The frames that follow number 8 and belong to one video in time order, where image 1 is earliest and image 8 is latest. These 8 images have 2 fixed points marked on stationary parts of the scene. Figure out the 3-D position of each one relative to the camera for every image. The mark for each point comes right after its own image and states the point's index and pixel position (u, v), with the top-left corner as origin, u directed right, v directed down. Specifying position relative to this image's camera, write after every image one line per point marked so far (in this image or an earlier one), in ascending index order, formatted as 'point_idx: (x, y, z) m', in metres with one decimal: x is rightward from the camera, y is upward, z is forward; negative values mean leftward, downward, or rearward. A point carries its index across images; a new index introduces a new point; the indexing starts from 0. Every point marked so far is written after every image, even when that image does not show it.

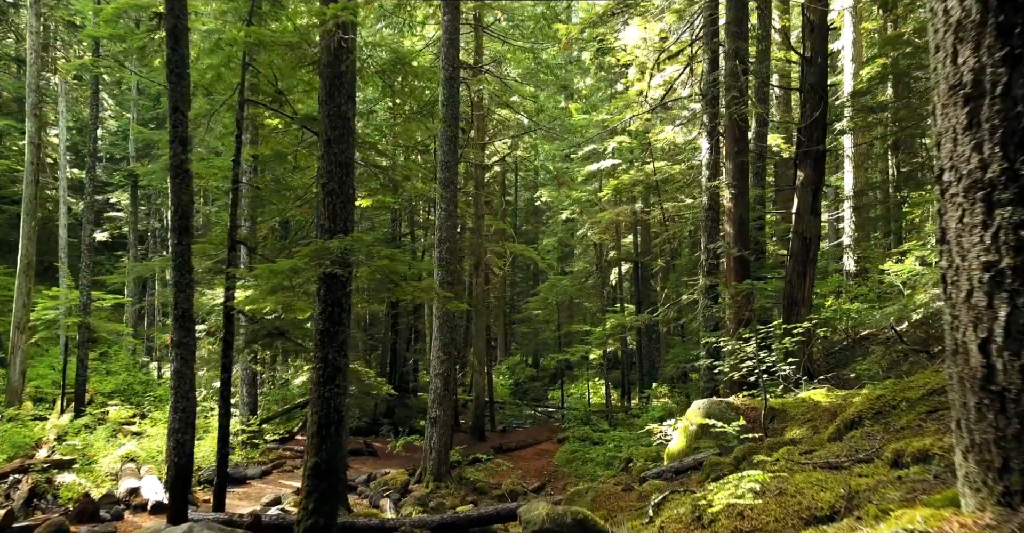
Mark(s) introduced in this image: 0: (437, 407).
0: (-1.6, -2.9, +17.4) m
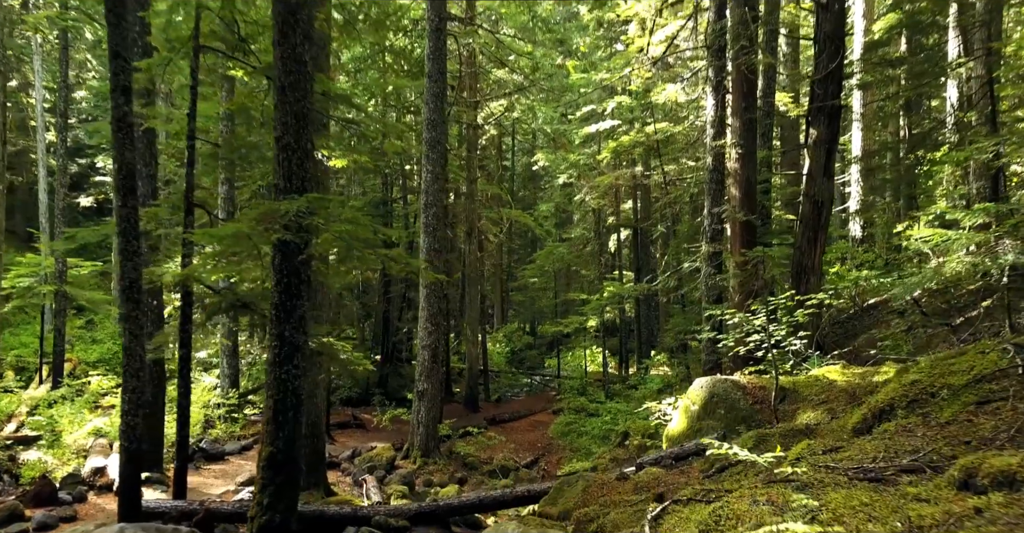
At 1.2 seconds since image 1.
0: (-1.7, -2.3, +16.6) m
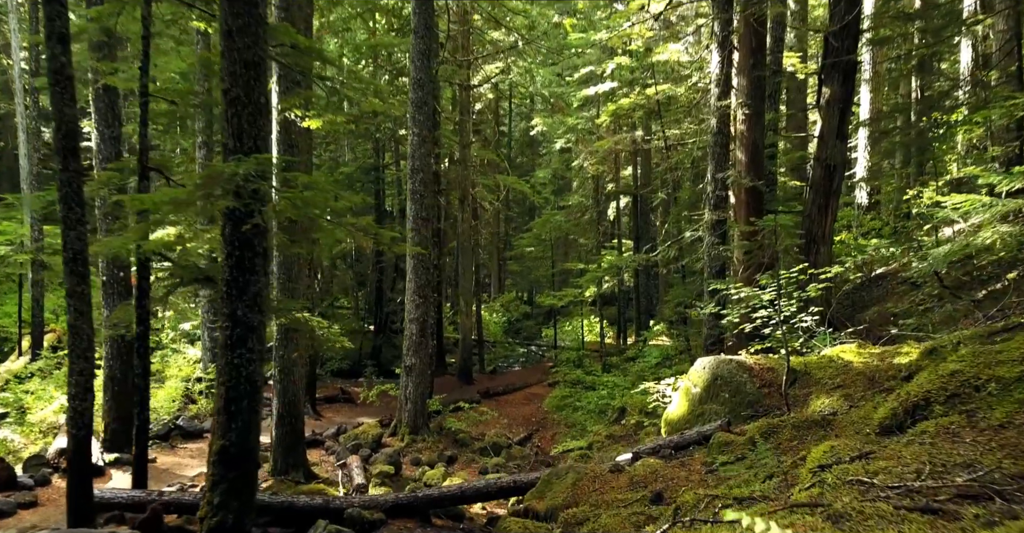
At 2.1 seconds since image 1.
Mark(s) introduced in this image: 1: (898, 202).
0: (-1.9, -1.7, +15.8) m
1: (+8.8, +1.5, +19.1) m
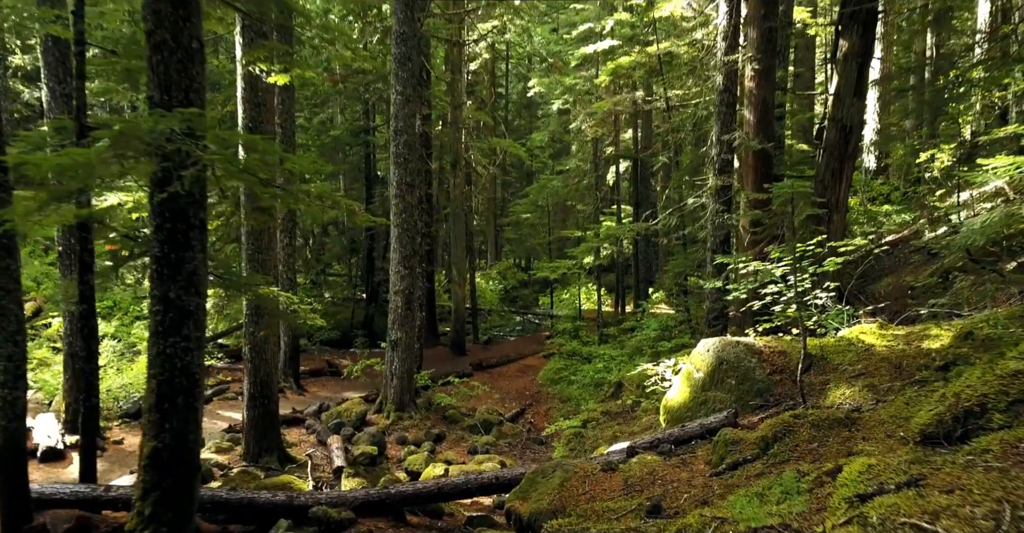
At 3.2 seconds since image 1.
0: (-2.0, -1.1, +15.0) m
1: (+8.6, +2.2, +18.1) m
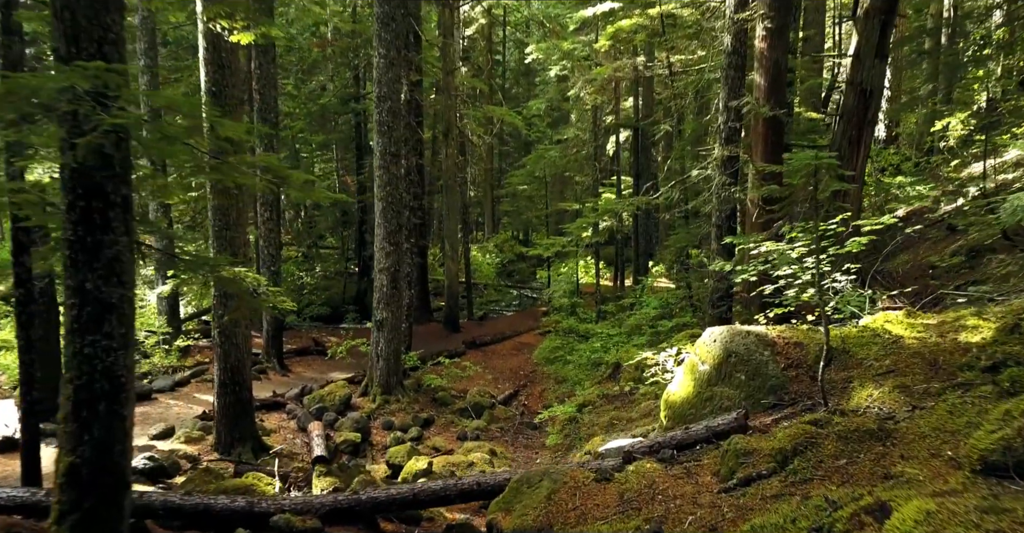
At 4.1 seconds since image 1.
0: (-2.2, -0.7, +14.2) m
1: (+8.5, +2.7, +17.2) m
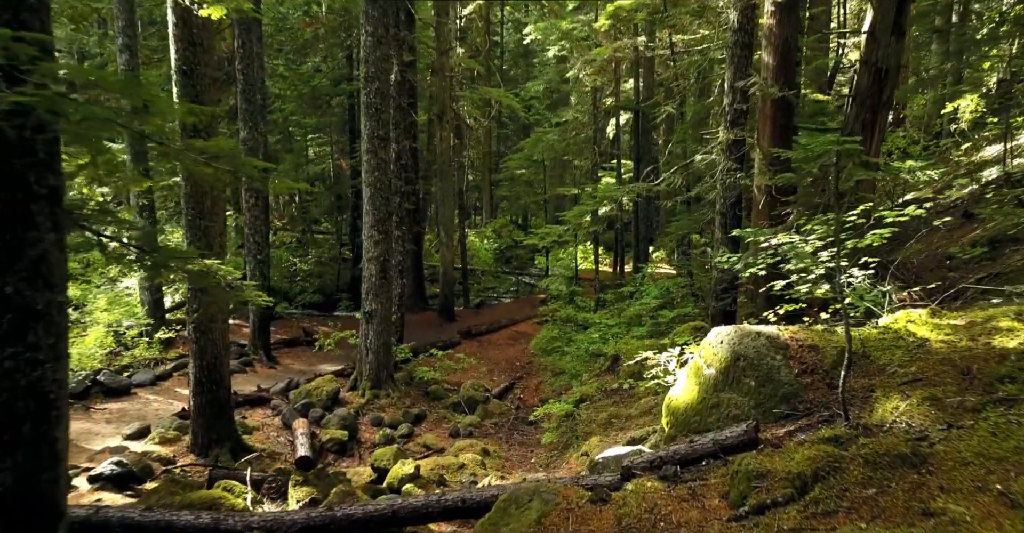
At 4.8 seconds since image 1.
0: (-2.2, -0.5, +13.6) m
1: (+8.4, +3.0, +16.5) m
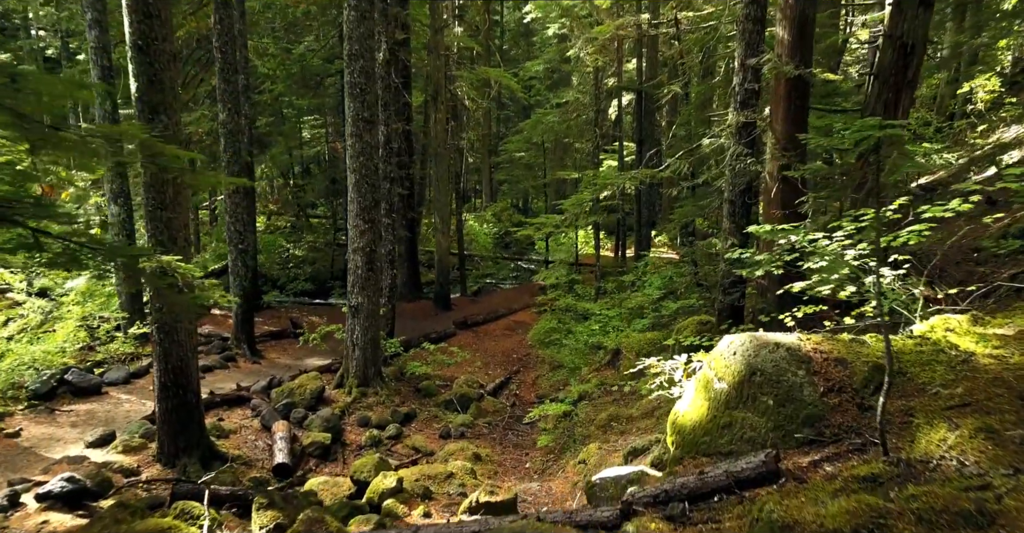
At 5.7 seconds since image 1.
0: (-2.3, -0.4, +12.8) m
1: (+8.3, +3.2, +15.6) m
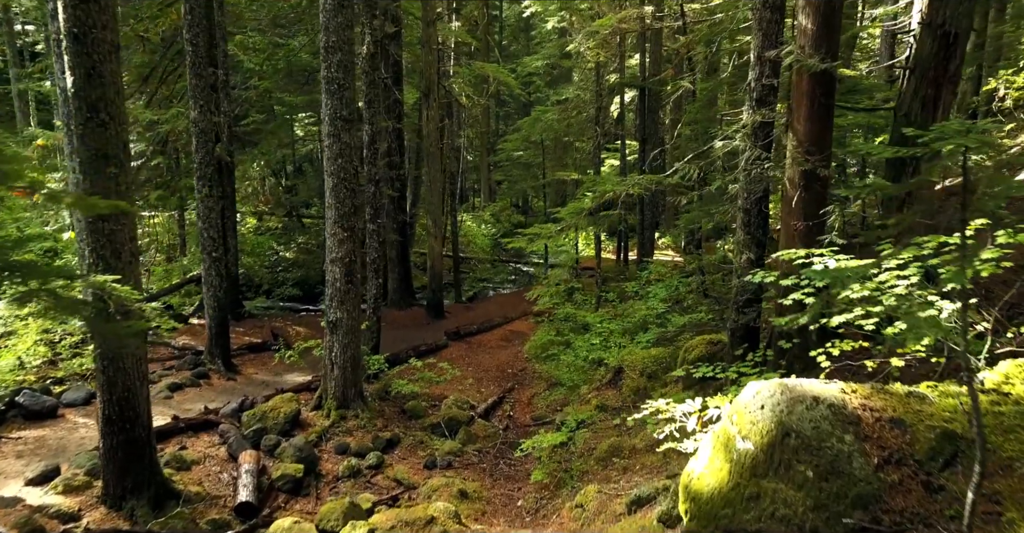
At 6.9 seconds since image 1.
0: (-2.4, -0.5, +11.8) m
1: (+8.2, +3.0, +14.5) m
